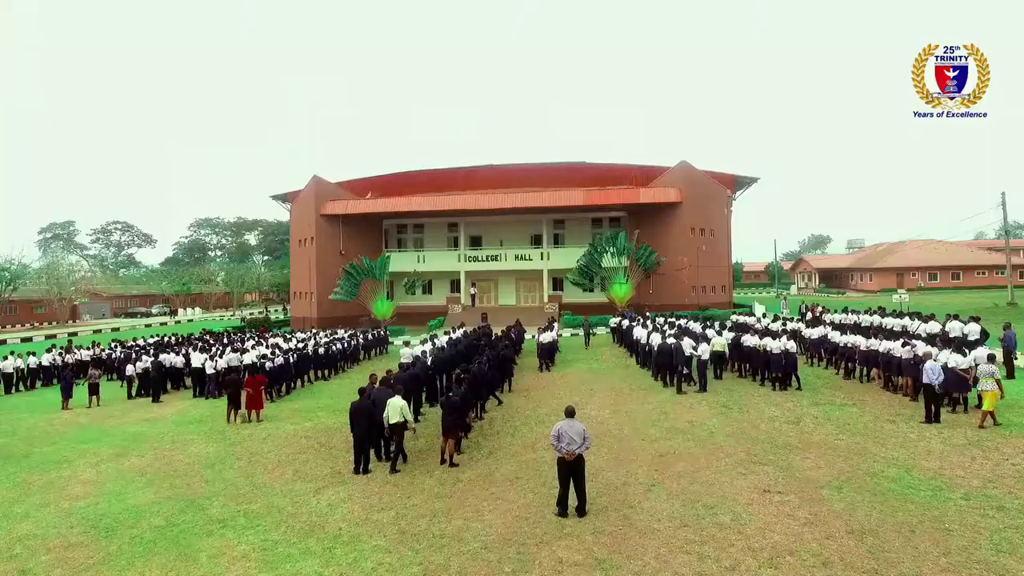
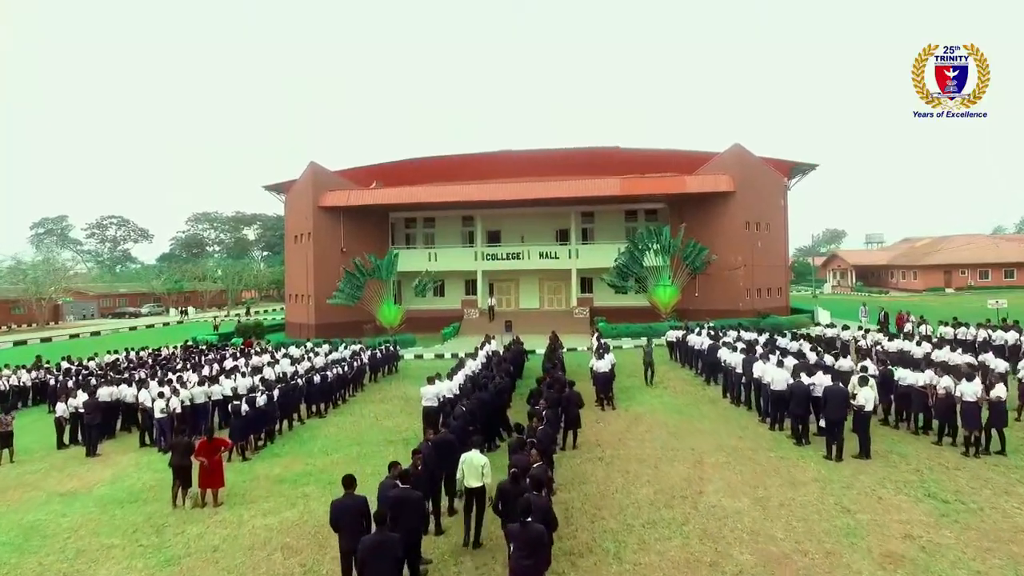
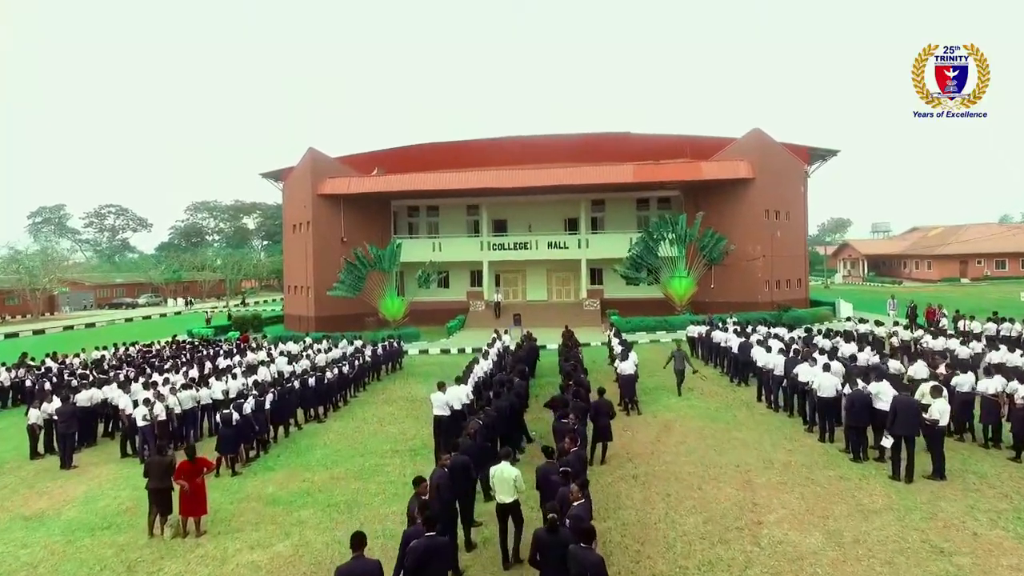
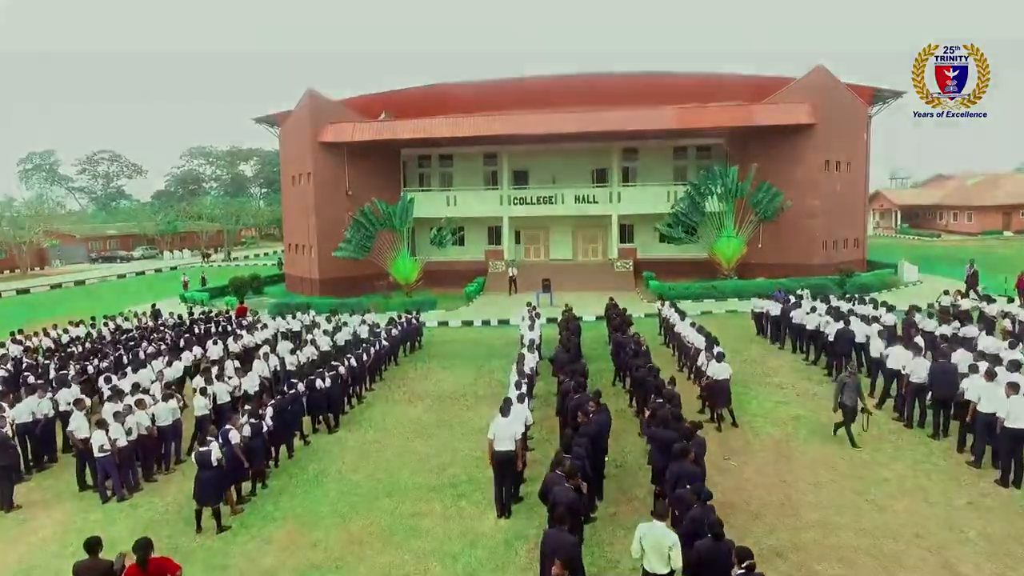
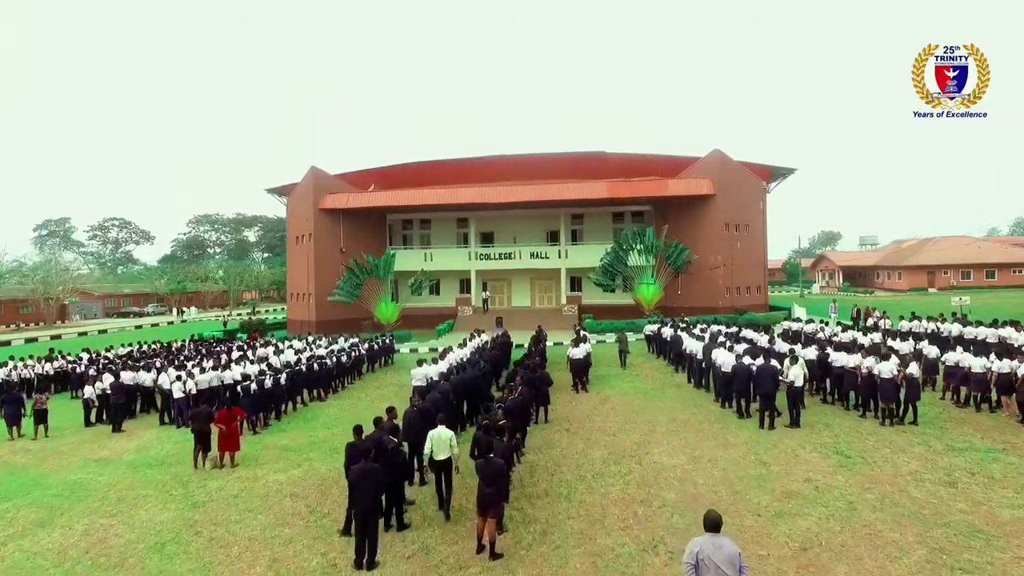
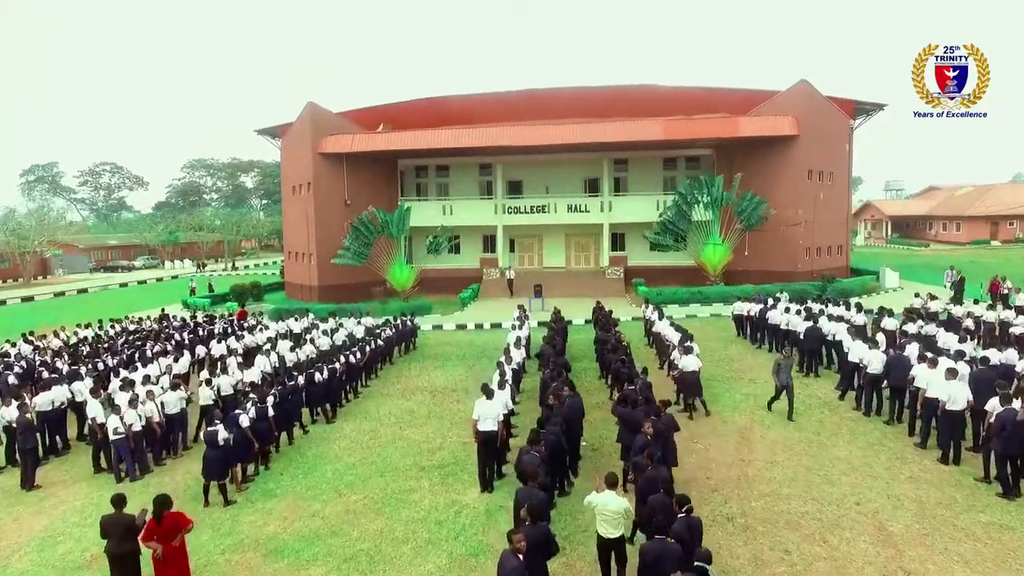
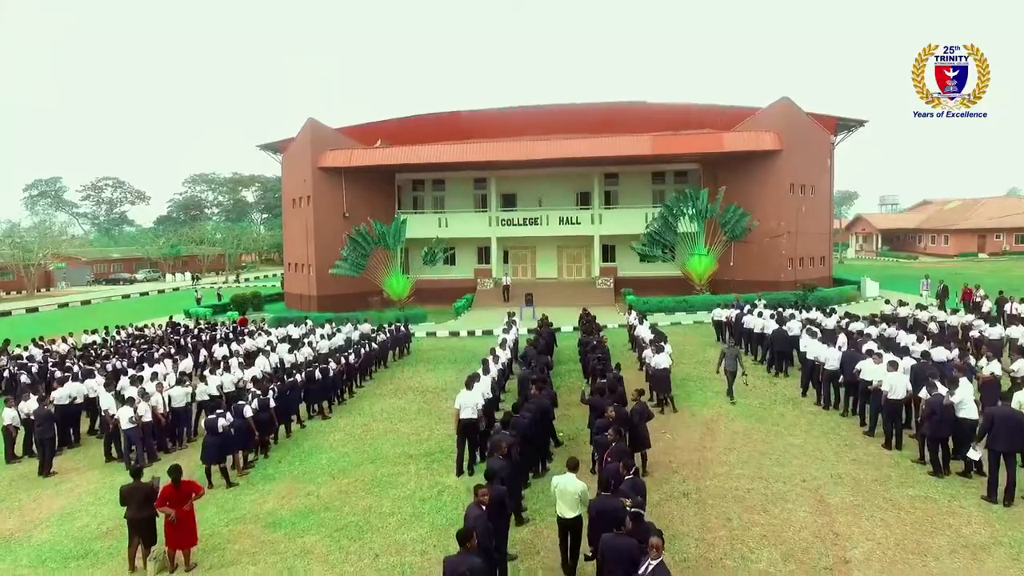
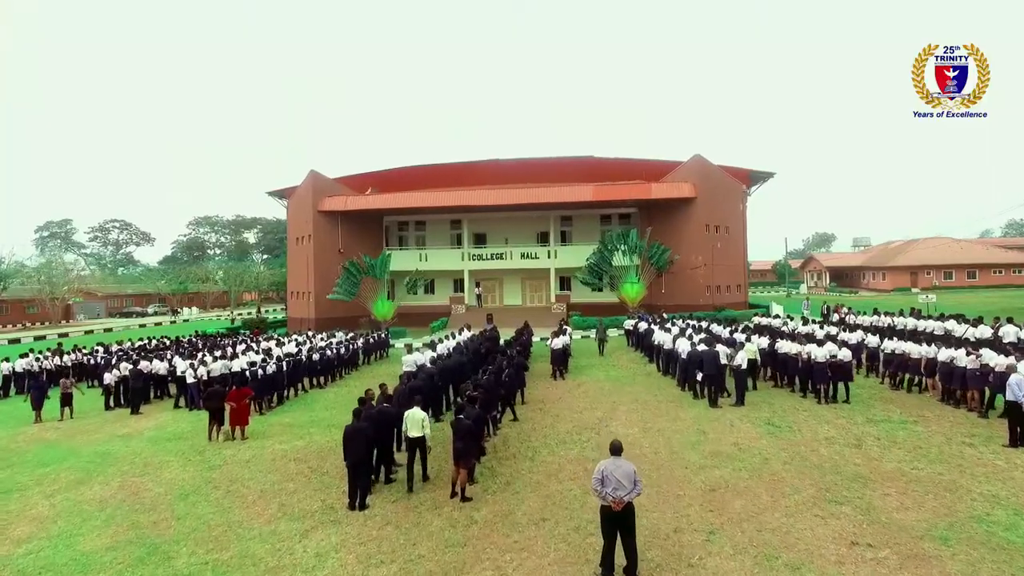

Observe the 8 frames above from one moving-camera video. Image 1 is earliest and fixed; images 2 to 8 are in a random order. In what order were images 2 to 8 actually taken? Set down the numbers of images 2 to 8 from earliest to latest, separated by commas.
8, 5, 2, 3, 7, 6, 4
